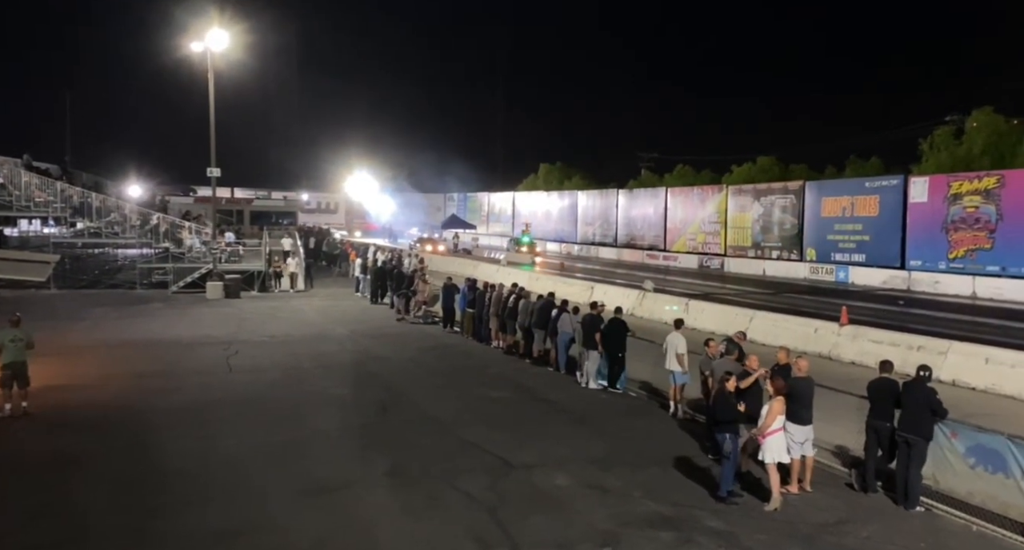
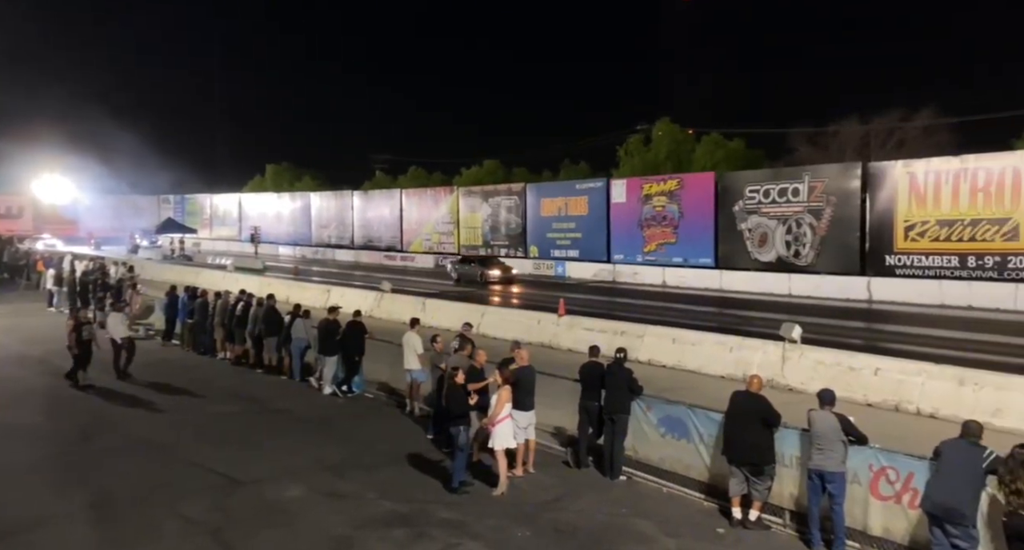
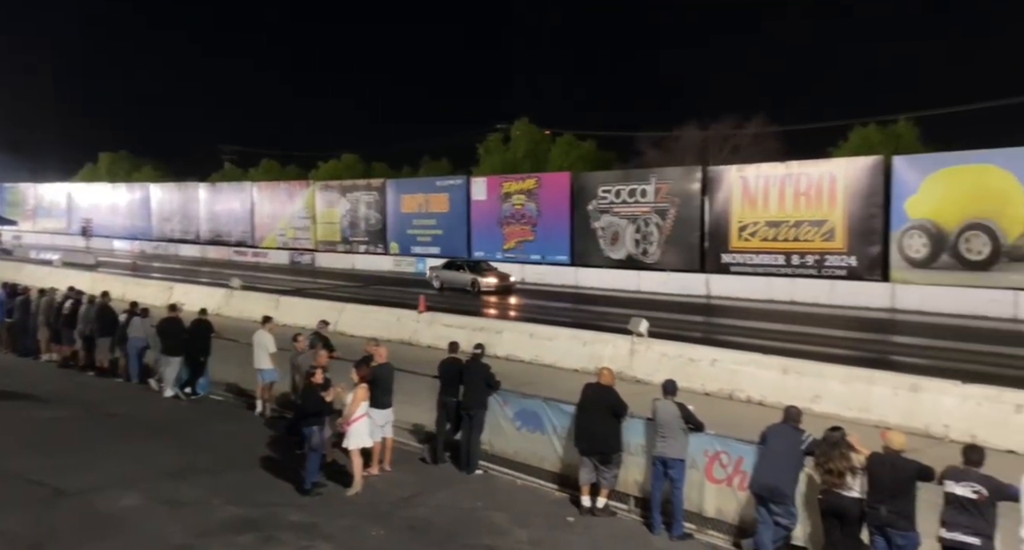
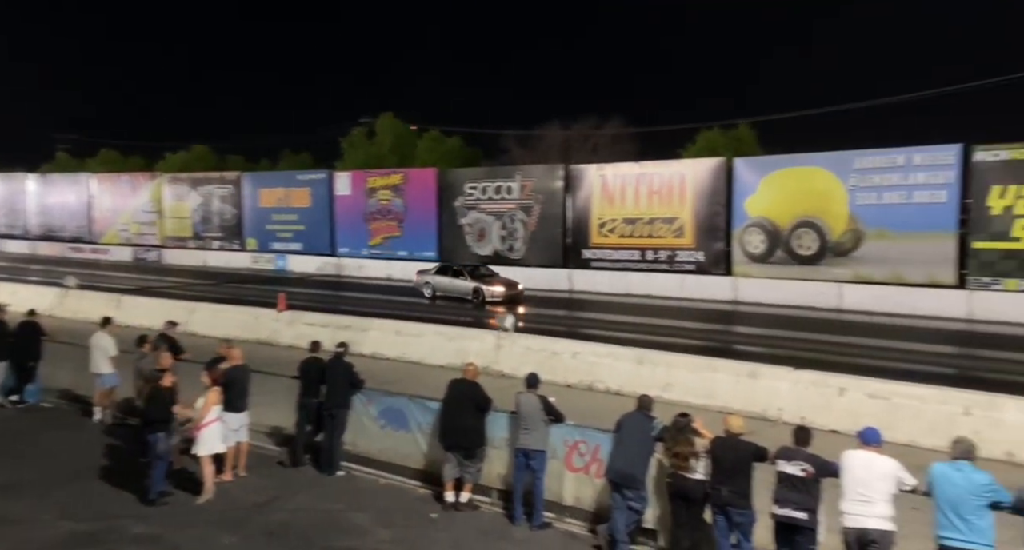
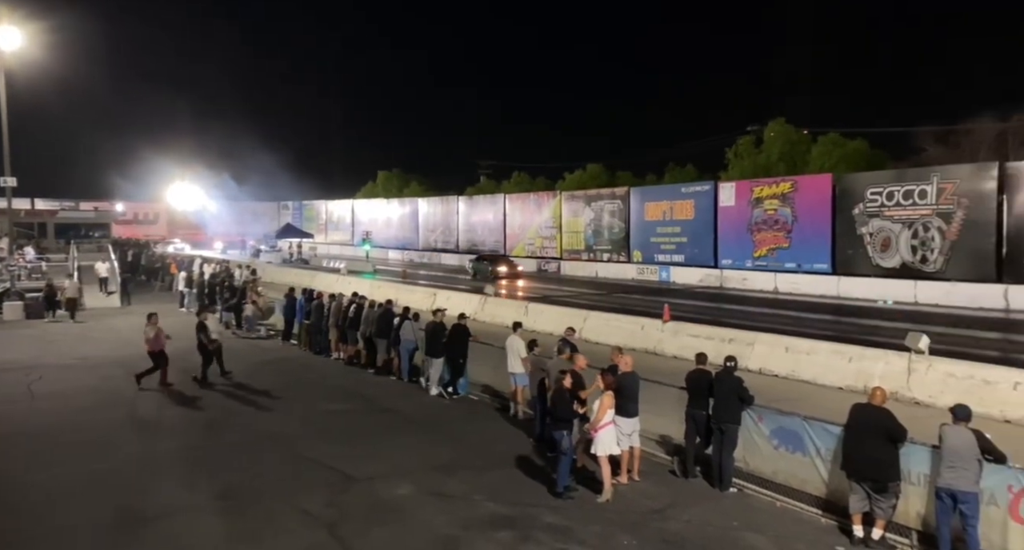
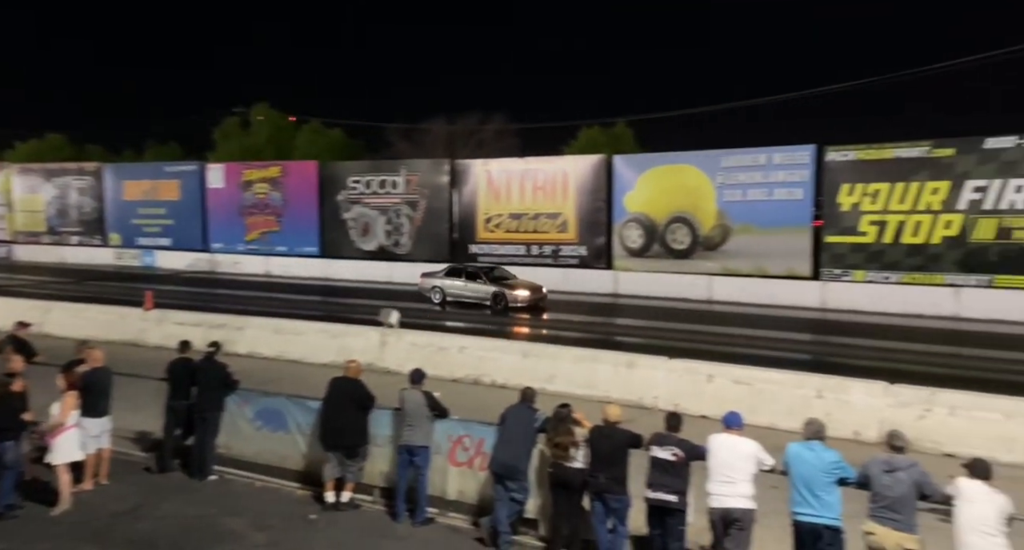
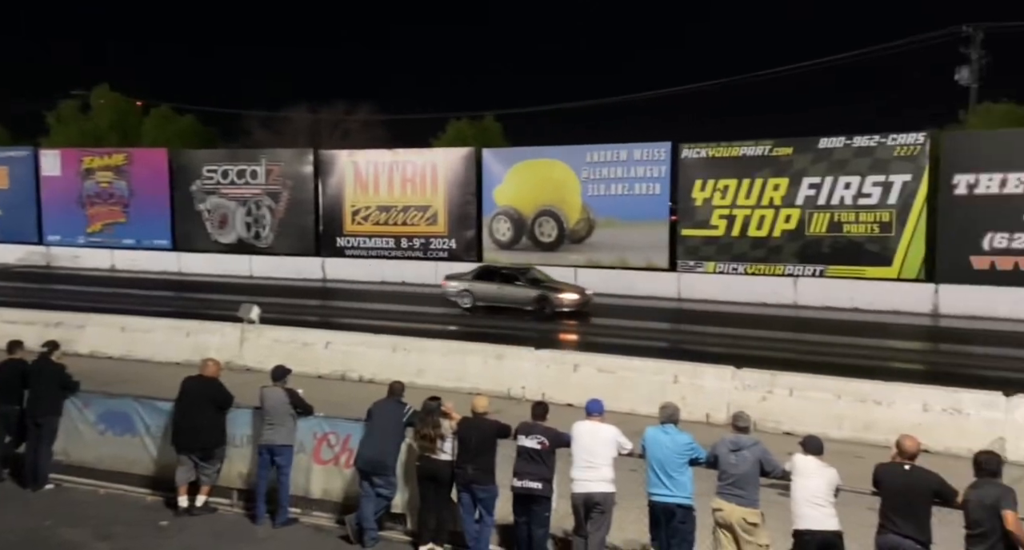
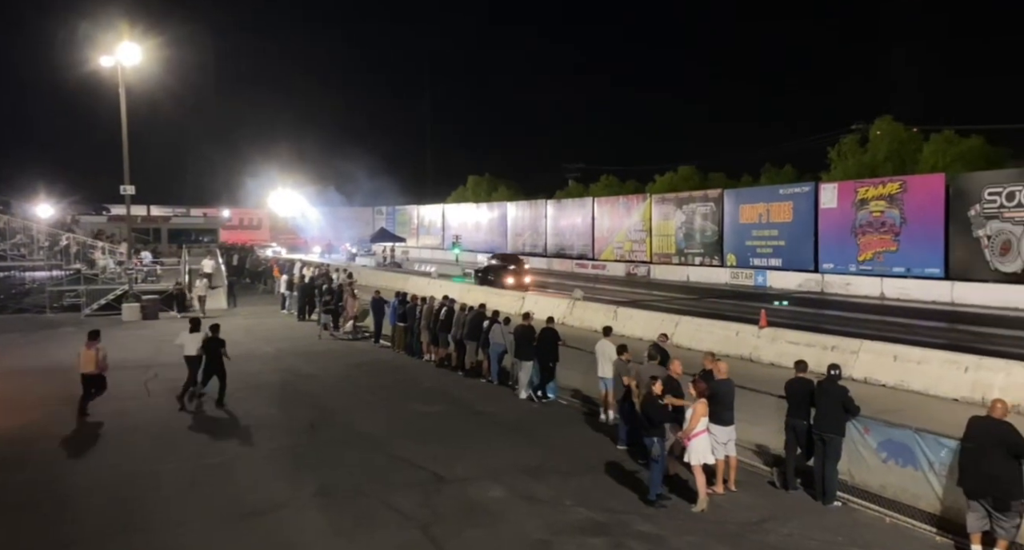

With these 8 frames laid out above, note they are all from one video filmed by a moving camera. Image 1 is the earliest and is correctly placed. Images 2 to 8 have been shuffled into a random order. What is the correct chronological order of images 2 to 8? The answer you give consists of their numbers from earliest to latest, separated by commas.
8, 5, 2, 3, 4, 6, 7
